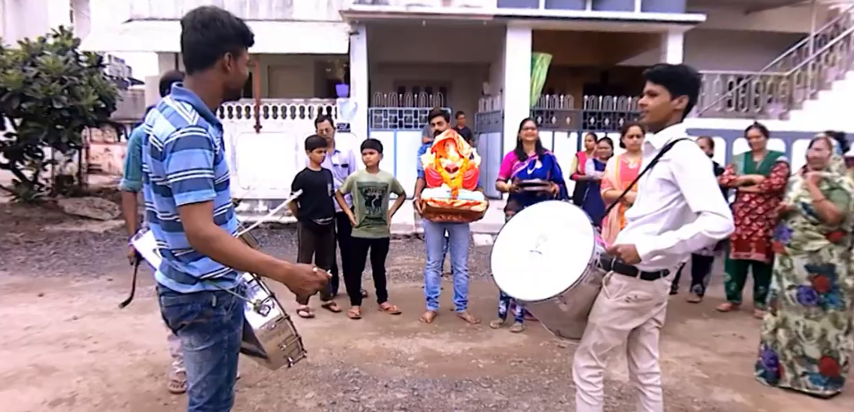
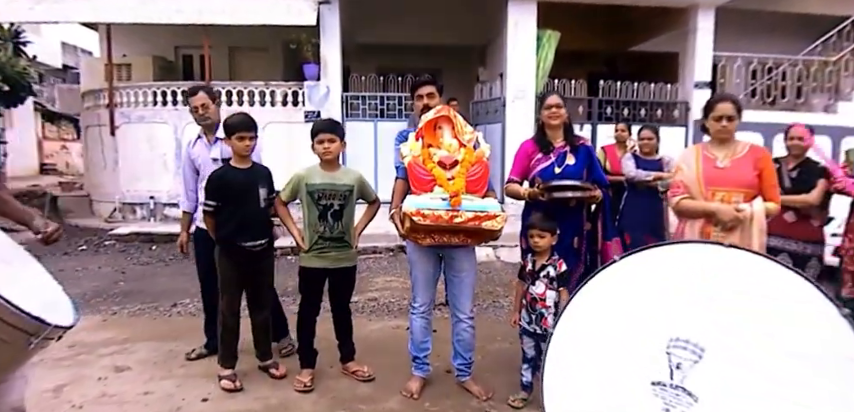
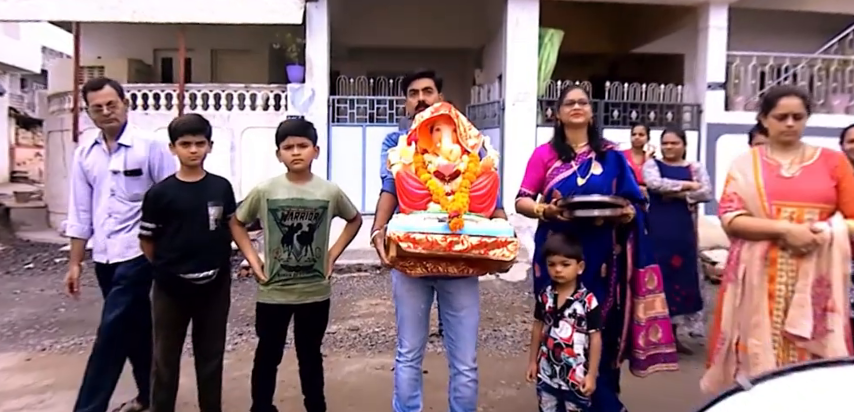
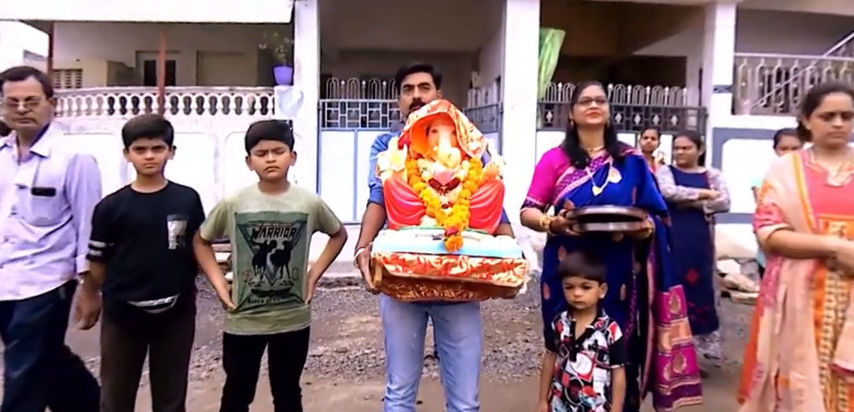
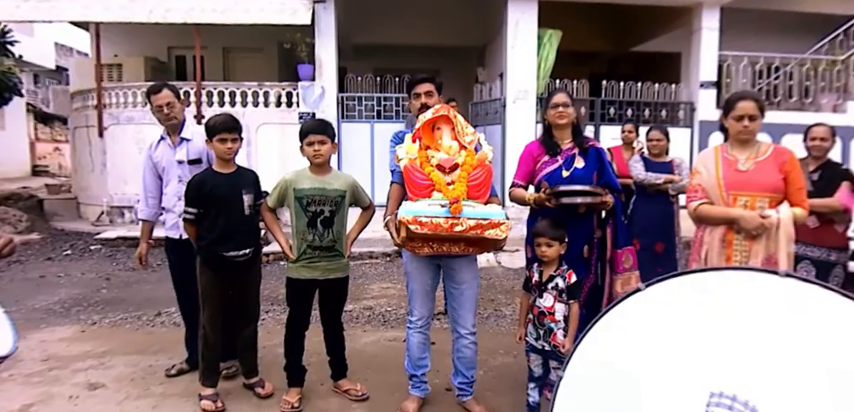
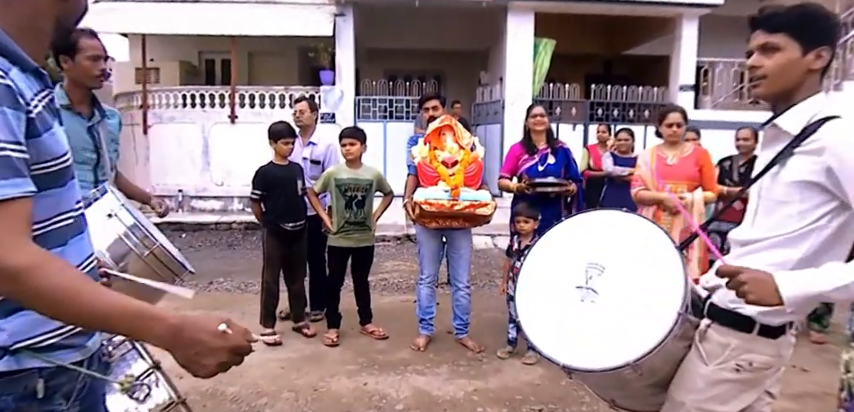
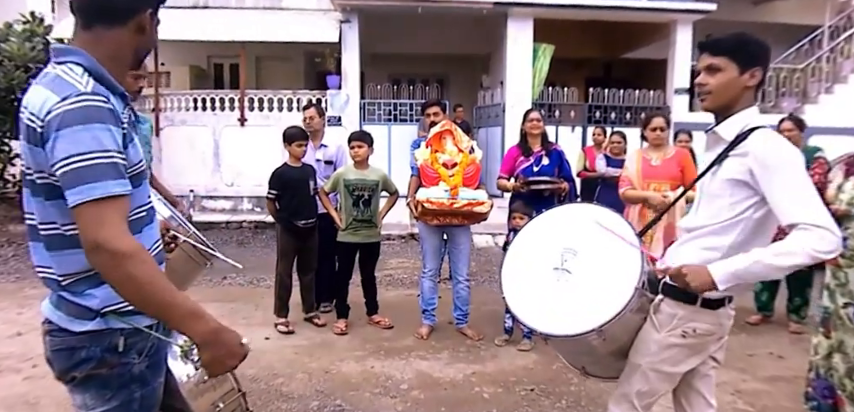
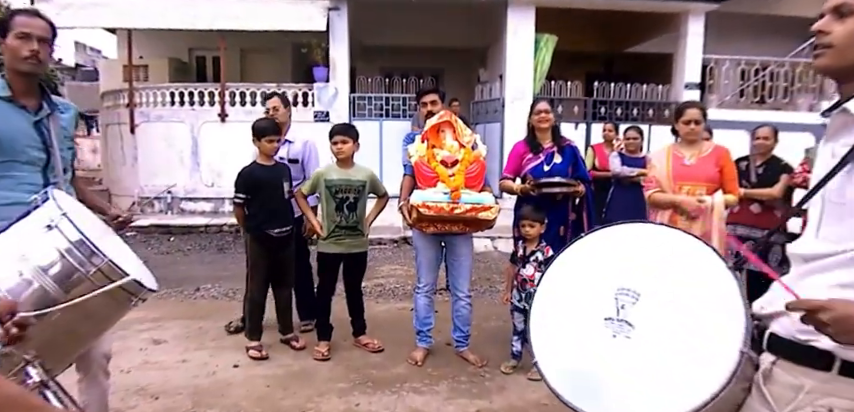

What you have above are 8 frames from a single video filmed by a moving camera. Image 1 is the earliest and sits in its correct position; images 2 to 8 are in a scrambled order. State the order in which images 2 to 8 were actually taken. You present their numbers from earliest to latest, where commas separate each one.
7, 6, 8, 2, 5, 3, 4
